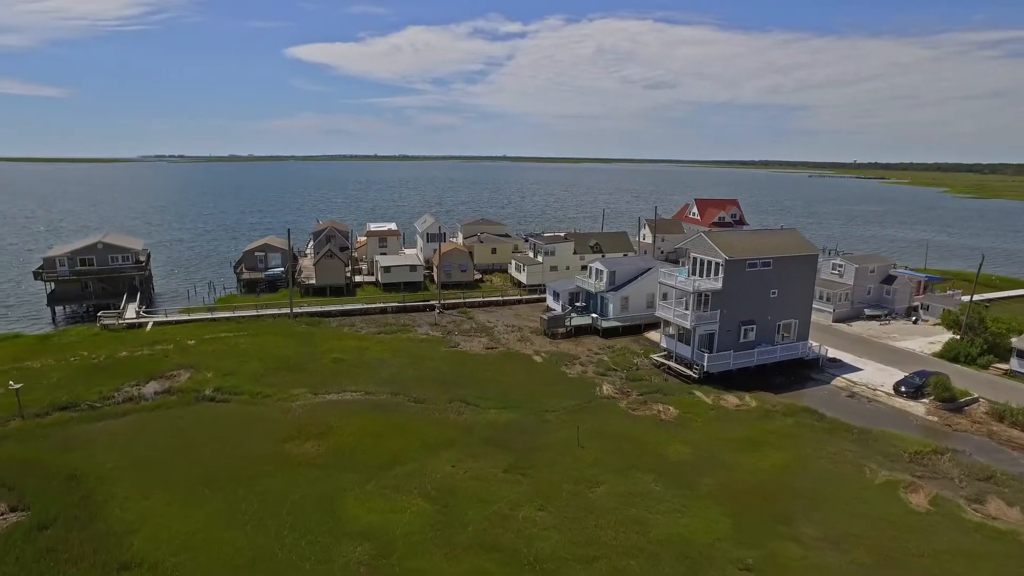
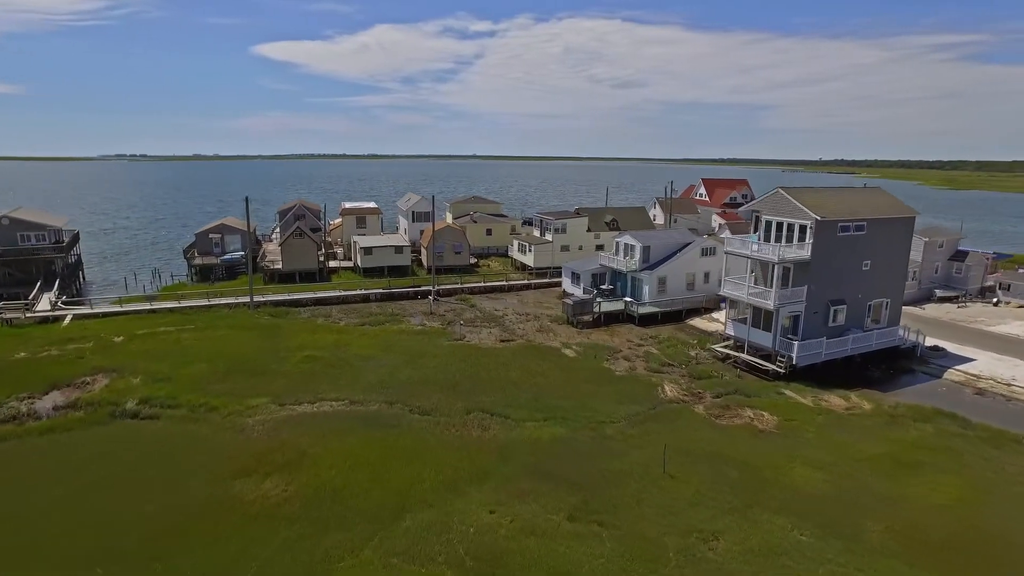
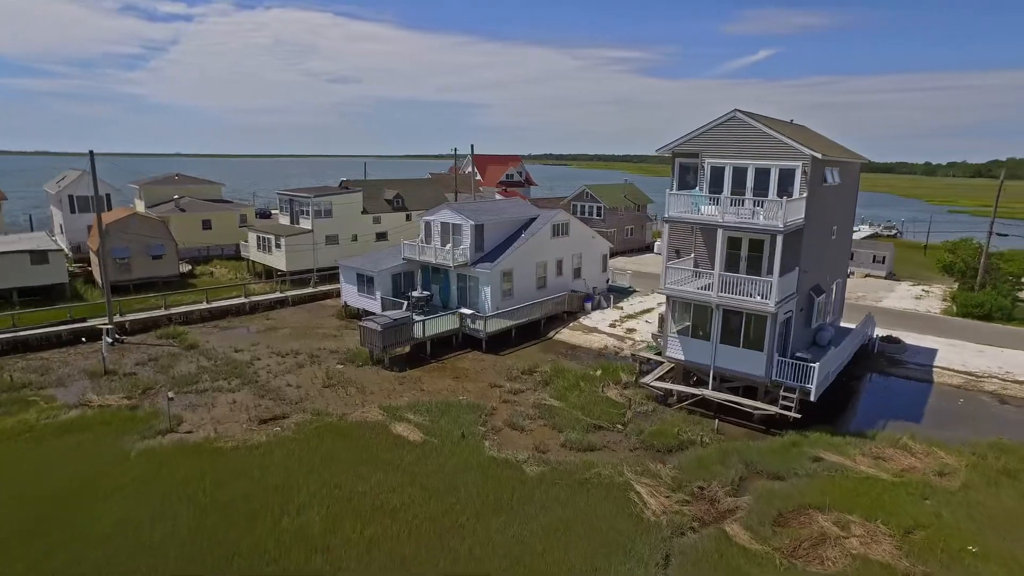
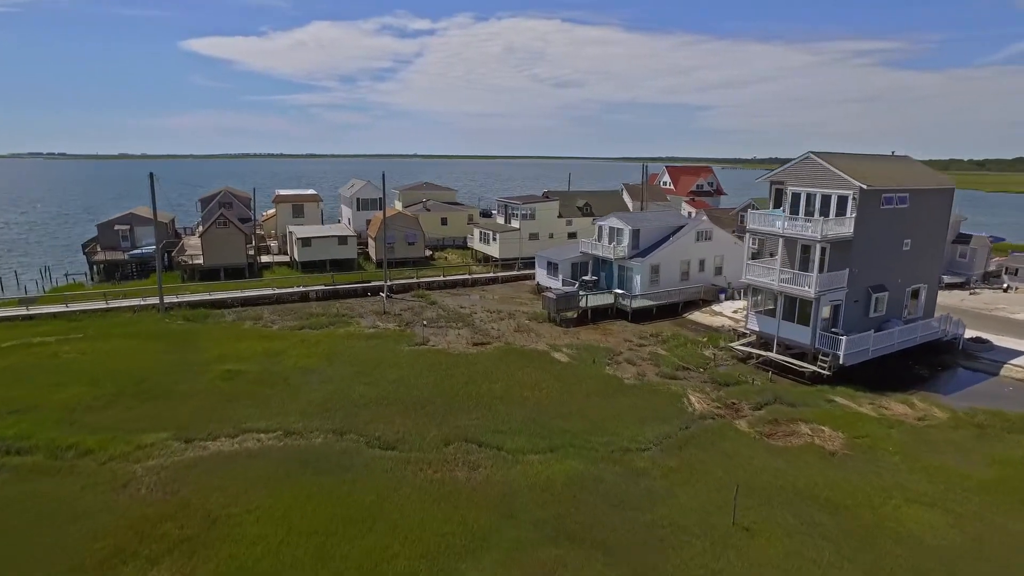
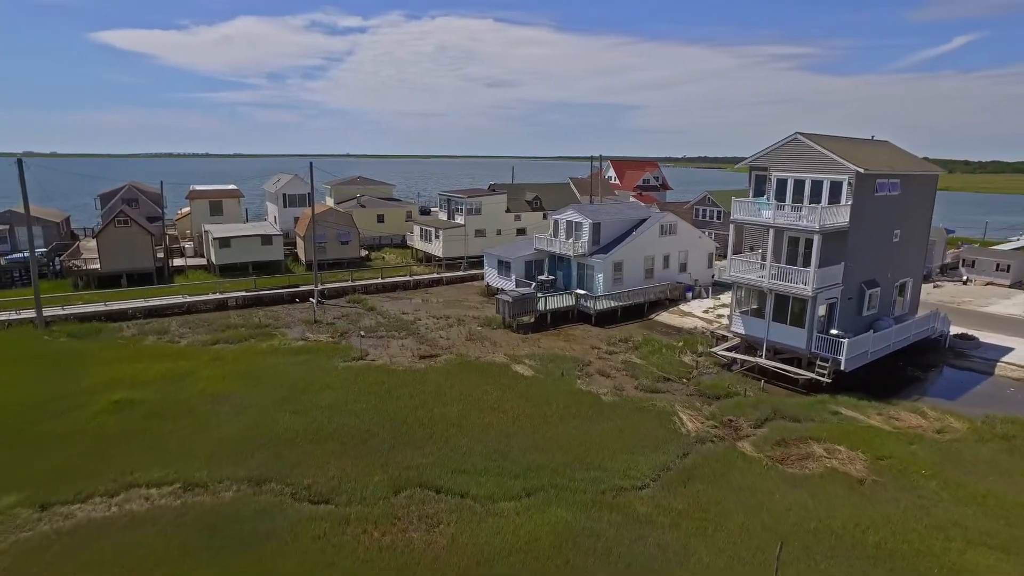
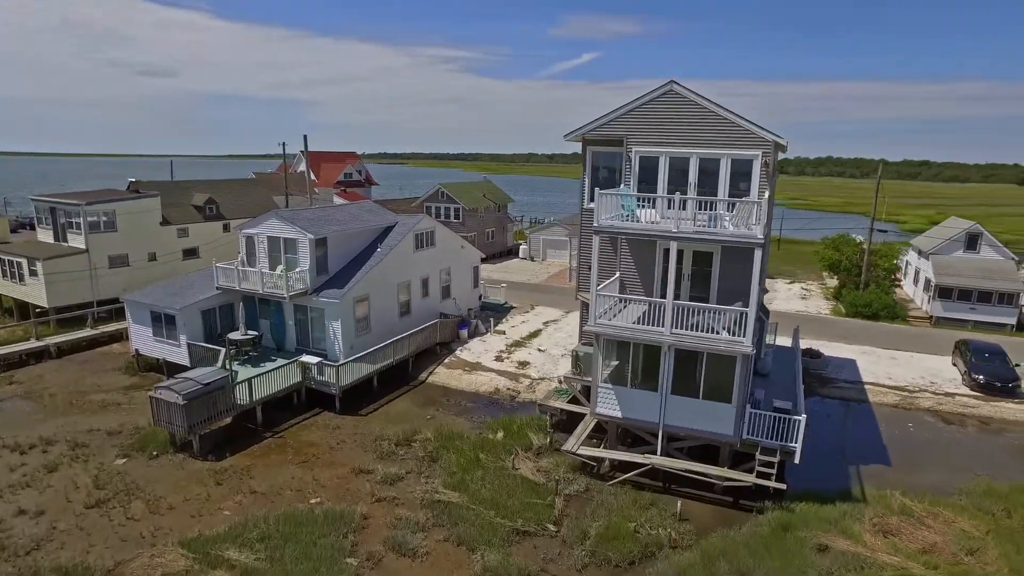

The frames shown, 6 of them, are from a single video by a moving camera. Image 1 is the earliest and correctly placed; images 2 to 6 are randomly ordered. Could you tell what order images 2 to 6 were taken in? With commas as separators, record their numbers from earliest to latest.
2, 4, 5, 3, 6
